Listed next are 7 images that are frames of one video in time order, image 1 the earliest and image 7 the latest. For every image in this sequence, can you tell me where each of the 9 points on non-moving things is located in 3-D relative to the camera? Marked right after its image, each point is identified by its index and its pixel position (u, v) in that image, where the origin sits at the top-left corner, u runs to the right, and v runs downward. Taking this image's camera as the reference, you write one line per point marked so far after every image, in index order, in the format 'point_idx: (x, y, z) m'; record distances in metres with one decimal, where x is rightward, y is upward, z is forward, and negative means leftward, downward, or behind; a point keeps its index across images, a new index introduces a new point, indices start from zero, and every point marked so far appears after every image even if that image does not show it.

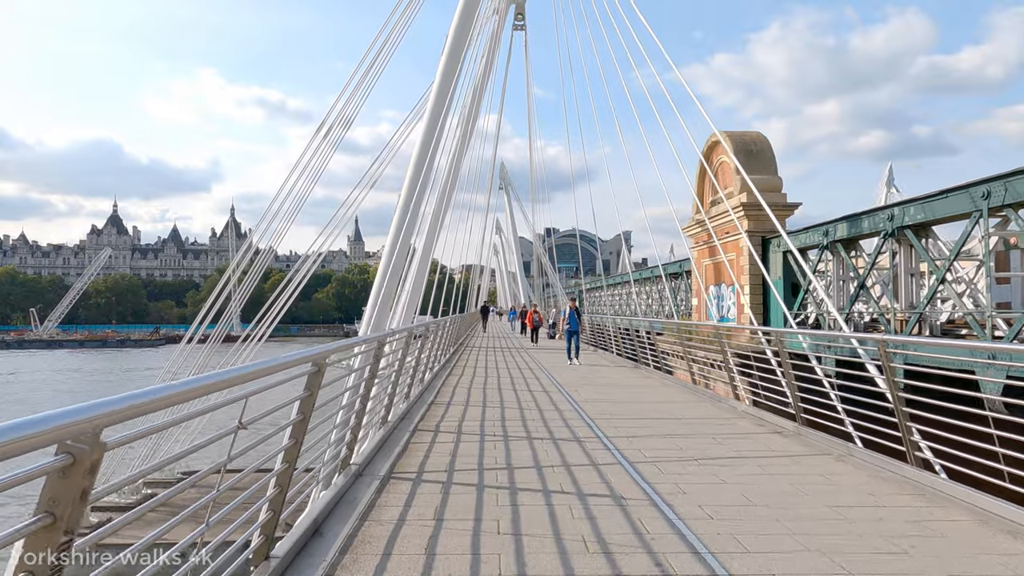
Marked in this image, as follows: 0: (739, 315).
0: (+4.6, -0.6, +13.7) m
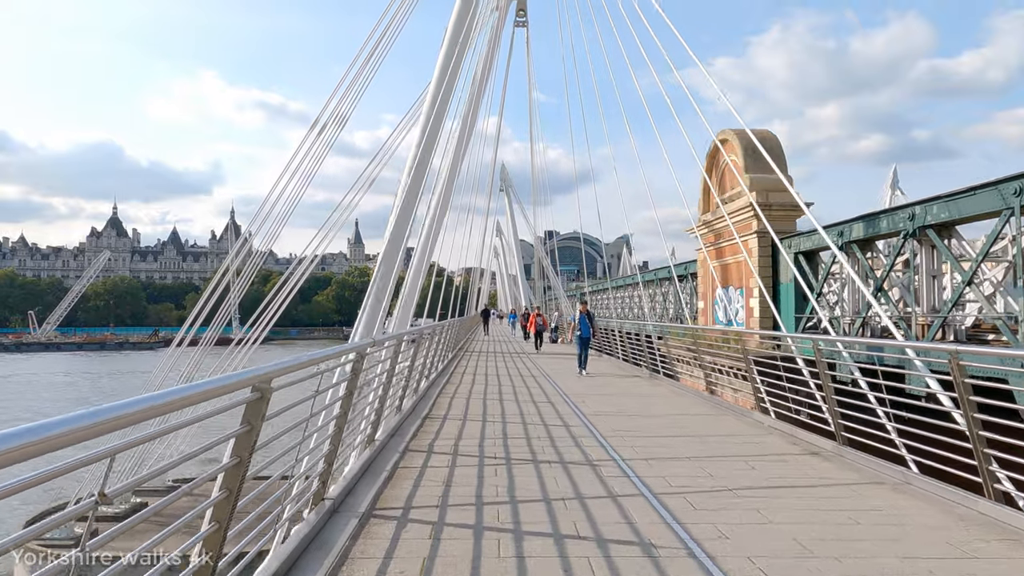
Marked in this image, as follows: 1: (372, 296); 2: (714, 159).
0: (+4.6, -0.6, +13.2) m
1: (-2.0, -0.1, +10.1) m
2: (+4.6, +2.9, +15.3) m
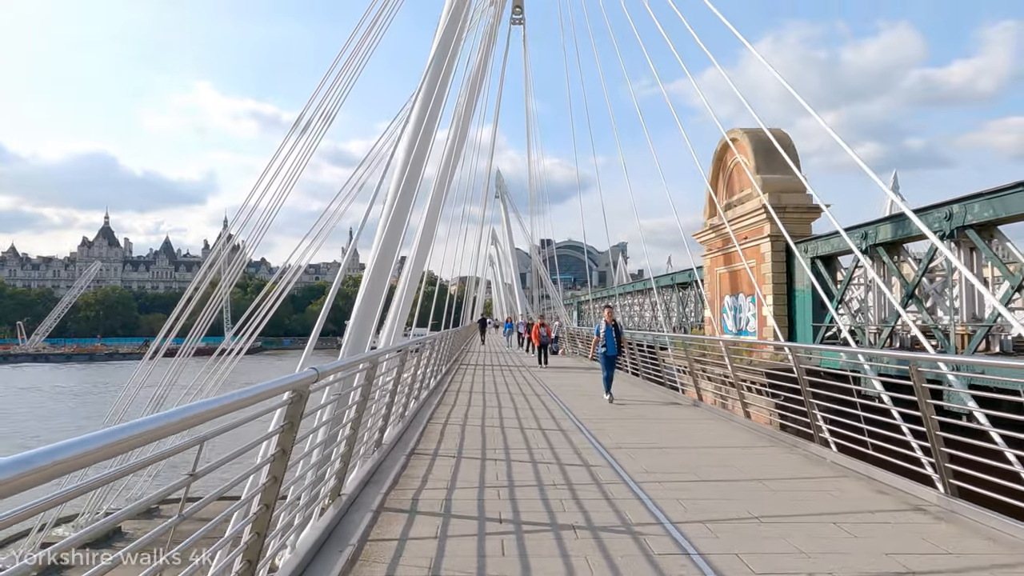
0: (+4.6, -0.8, +12.5) m
1: (-2.0, -0.3, +9.3) m
2: (+4.5, +2.7, +14.6) m
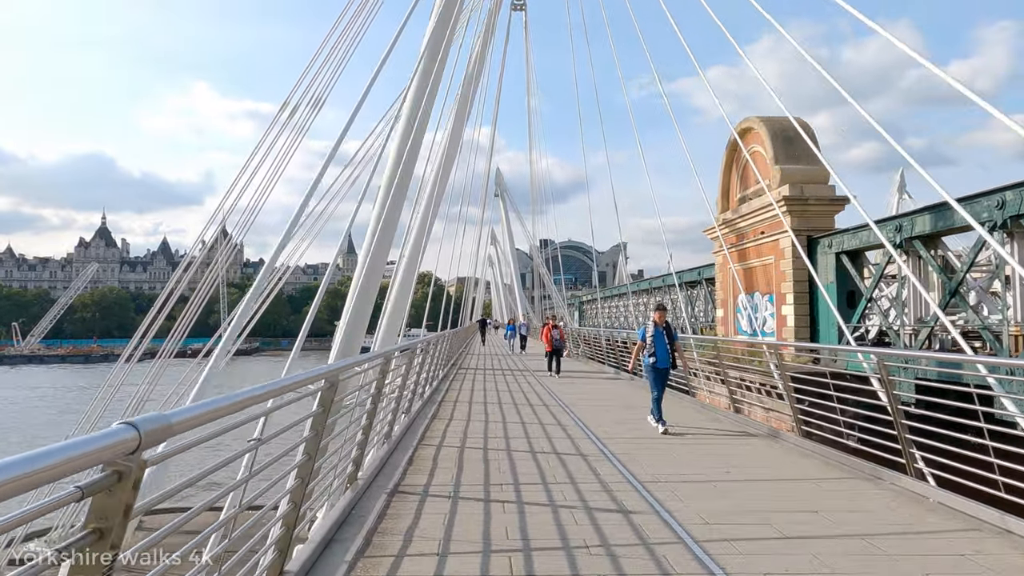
0: (+4.6, -0.7, +11.7) m
1: (-2.0, -0.2, +8.5) m
2: (+4.5, +2.8, +13.8) m
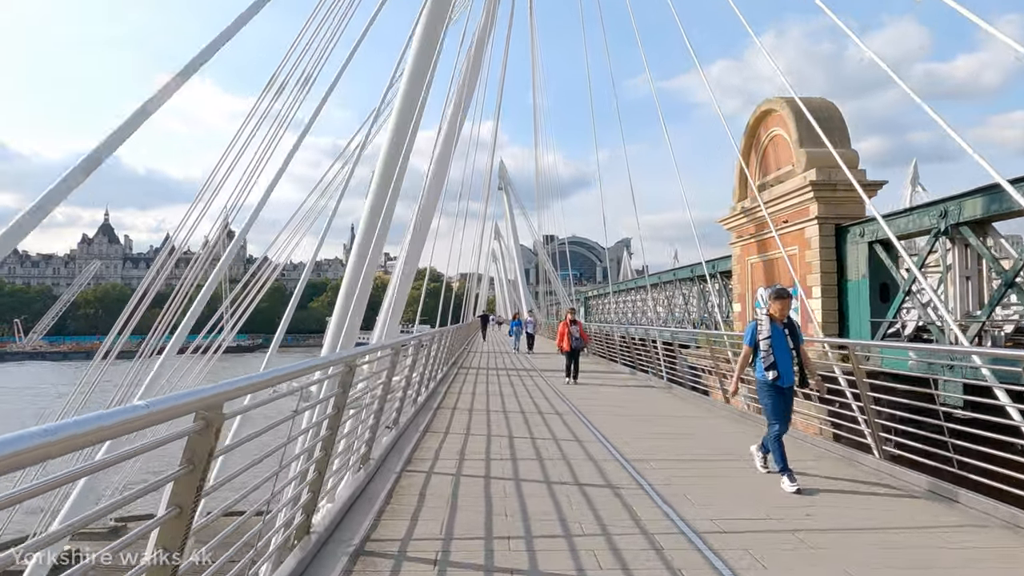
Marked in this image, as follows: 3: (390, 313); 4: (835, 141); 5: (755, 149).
0: (+4.7, -0.6, +10.9) m
1: (-1.9, -0.1, +7.7) m
2: (+4.6, +2.9, +13.0) m
3: (-2.0, -0.4, +10.9) m
4: (+5.2, +2.4, +10.9) m
5: (+4.6, +2.7, +12.9) m
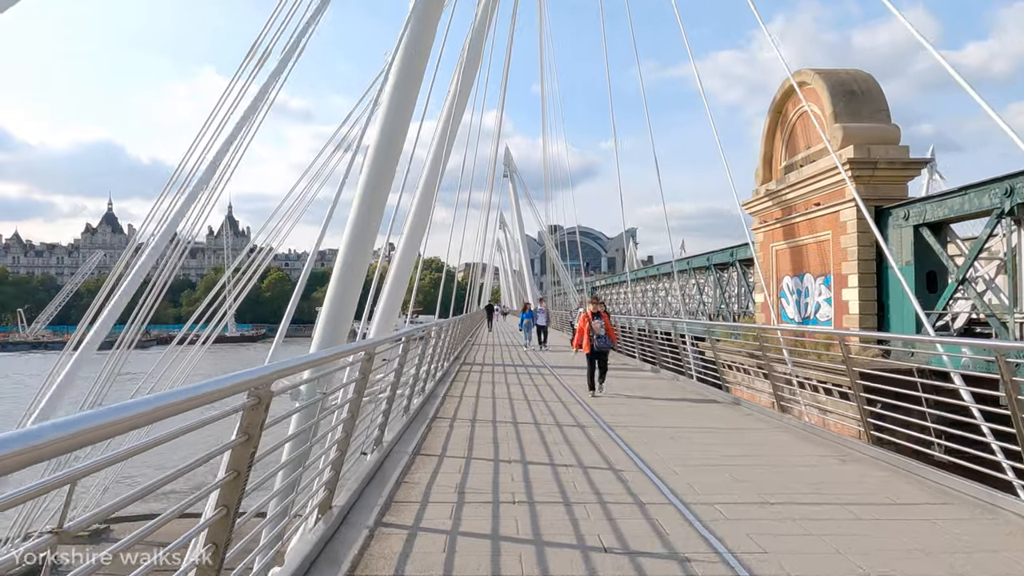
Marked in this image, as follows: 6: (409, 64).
0: (+4.8, -0.4, +10.0) m
1: (-1.8, 0.0, +6.8) m
2: (+4.7, +3.1, +12.0) m
3: (-1.9, -0.2, +10.1) m
4: (+5.3, +2.6, +9.9) m
5: (+4.8, +2.8, +12.0) m
6: (-1.3, +2.7, +8.3) m
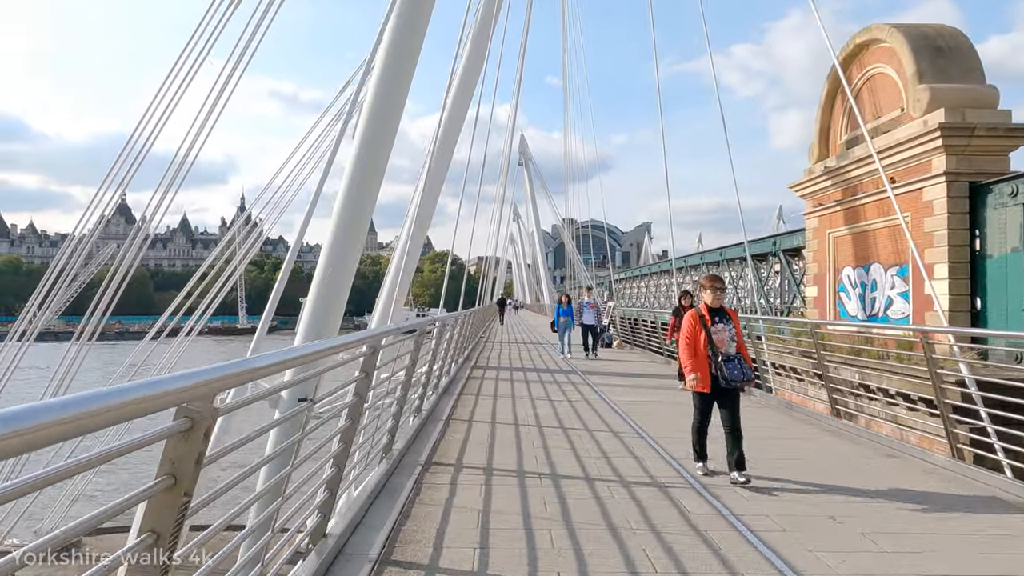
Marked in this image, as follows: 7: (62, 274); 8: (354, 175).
0: (+5.1, -0.3, +8.4) m
1: (-1.6, +0.1, +5.4) m
2: (+5.1, +3.2, +10.4) m
3: (-1.6, -0.1, +8.6) m
4: (+5.6, +2.6, +8.4) m
5: (+5.1, +3.0, +10.4) m
6: (-1.0, +2.9, +6.8) m
7: (-5.2, +0.2, +8.0) m
8: (-1.4, +1.0, +5.9) m
